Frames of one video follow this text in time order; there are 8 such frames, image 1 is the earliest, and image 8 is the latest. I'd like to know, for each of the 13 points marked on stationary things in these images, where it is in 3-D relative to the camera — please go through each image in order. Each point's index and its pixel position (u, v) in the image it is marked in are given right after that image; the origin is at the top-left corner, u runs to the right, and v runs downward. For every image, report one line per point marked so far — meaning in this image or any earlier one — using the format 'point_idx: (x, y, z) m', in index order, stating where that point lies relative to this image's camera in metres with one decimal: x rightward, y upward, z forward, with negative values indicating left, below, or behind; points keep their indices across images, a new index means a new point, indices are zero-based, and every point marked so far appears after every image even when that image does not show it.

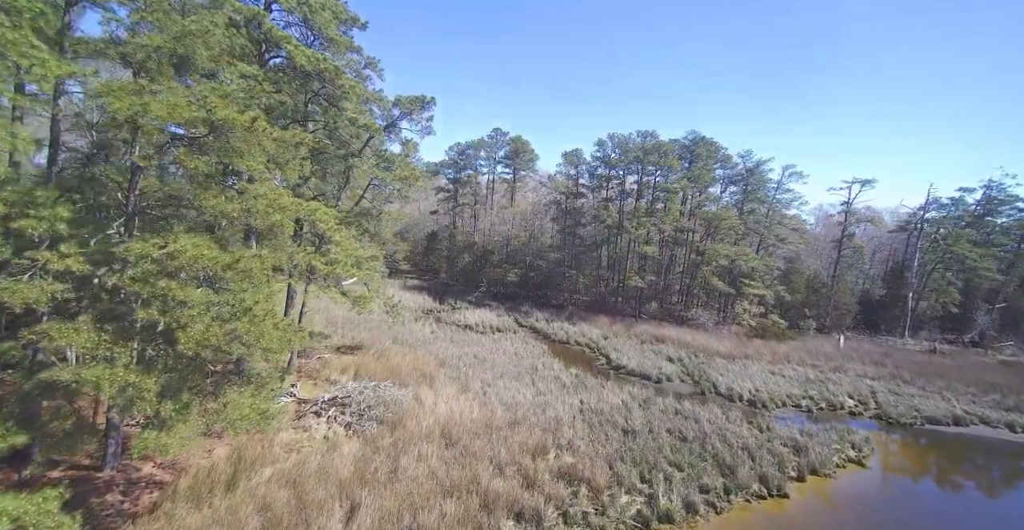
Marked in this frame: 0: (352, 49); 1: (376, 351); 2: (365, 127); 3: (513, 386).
0: (-3.7, +4.9, +11.6) m
1: (-3.9, -2.5, +14.3) m
2: (-3.3, +3.0, +11.2) m
3: (0.0, -3.0, +12.5) m
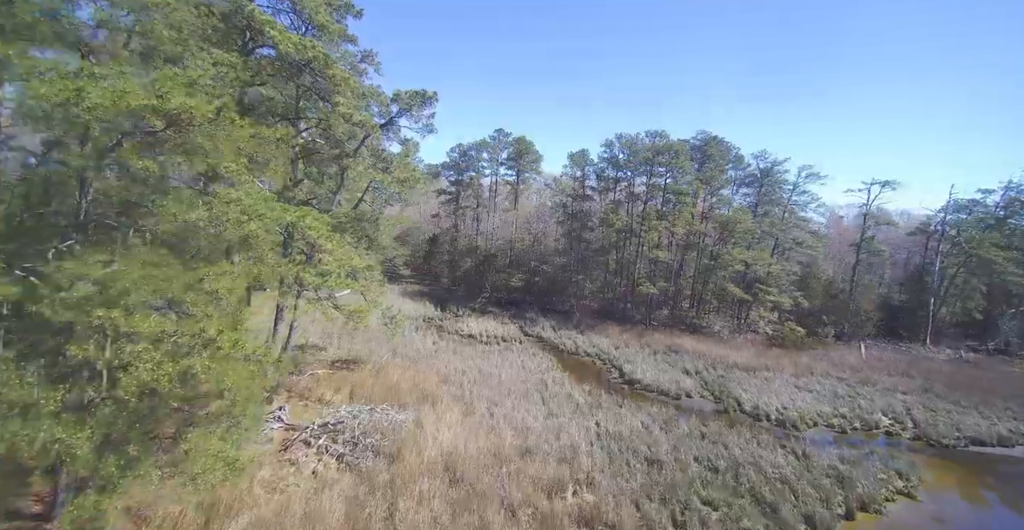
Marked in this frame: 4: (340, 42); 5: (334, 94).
0: (-3.5, +4.7, +10.6) m
1: (-3.7, -2.7, +13.3) m
2: (-3.1, +2.8, +10.2) m
3: (+0.2, -3.2, +11.5) m
4: (-3.6, +4.6, +10.4) m
5: (-3.5, +3.3, +9.8) m
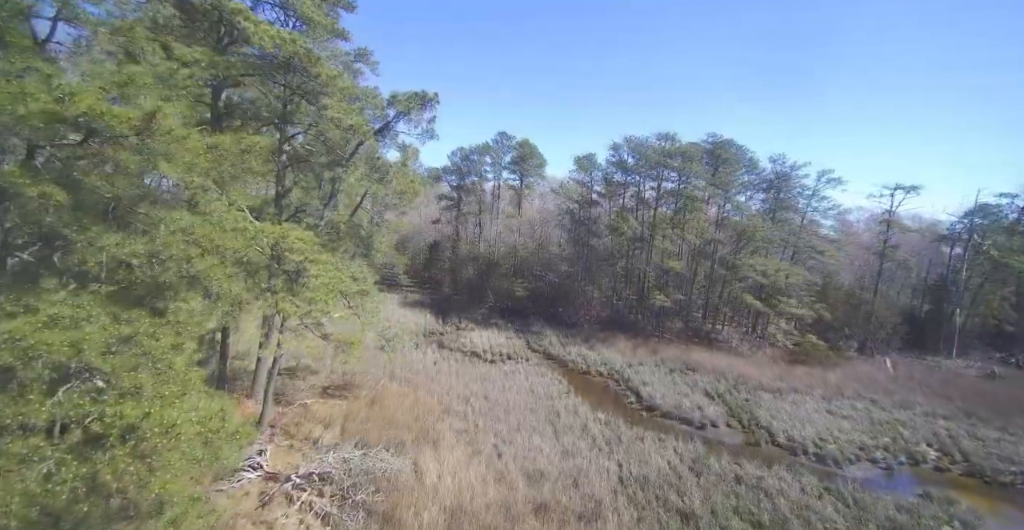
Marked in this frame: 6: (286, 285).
0: (-3.3, +4.3, +9.5) m
1: (-3.4, -3.1, +12.1) m
2: (-2.9, +2.4, +9.0) m
3: (+0.4, -3.6, +10.3) m
4: (-3.4, +4.2, +9.3) m
5: (-3.3, +2.9, +8.6) m
6: (-3.6, -0.4, +7.9) m
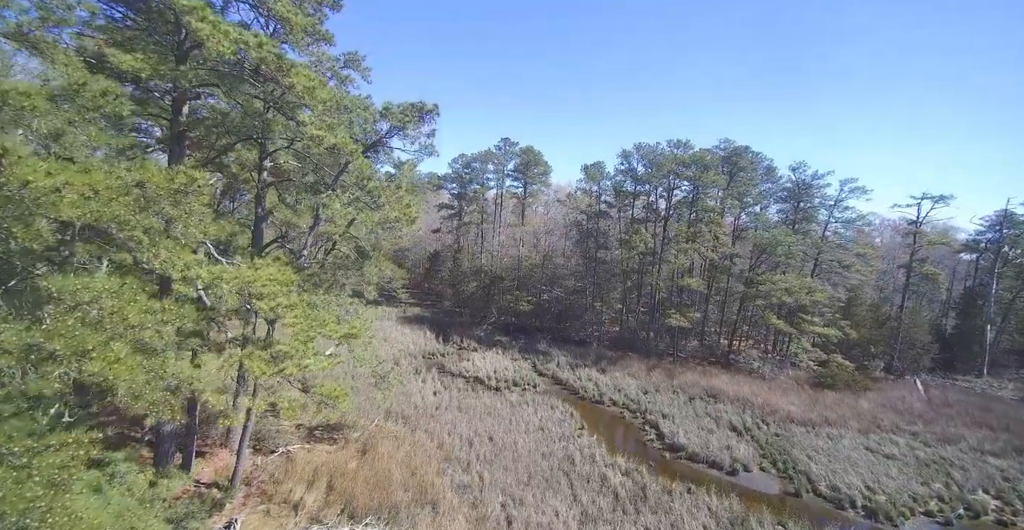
0: (-3.1, +3.7, +8.2) m
1: (-3.2, -3.8, +10.9) m
2: (-2.7, +1.8, +7.8) m
3: (+0.6, -4.2, +9.0) m
4: (-3.2, +3.6, +8.0) m
5: (-3.1, +2.3, +7.4) m
6: (-3.4, -1.0, +6.6) m
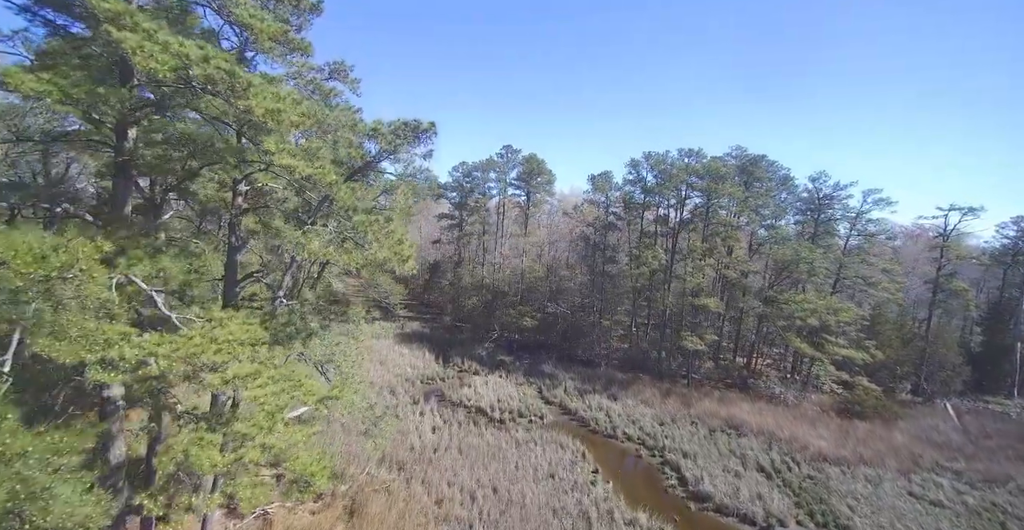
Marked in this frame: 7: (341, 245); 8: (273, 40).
0: (-3.0, +3.0, +7.1) m
1: (-3.1, -4.4, +9.6) m
2: (-2.6, +1.1, +6.6) m
3: (+0.8, -4.9, +7.8) m
4: (-3.1, +2.9, +6.8) m
5: (-3.0, +1.6, +6.2) m
6: (-3.2, -1.6, +5.4) m
7: (-2.5, +0.3, +7.4) m
8: (-3.0, +2.9, +6.4) m
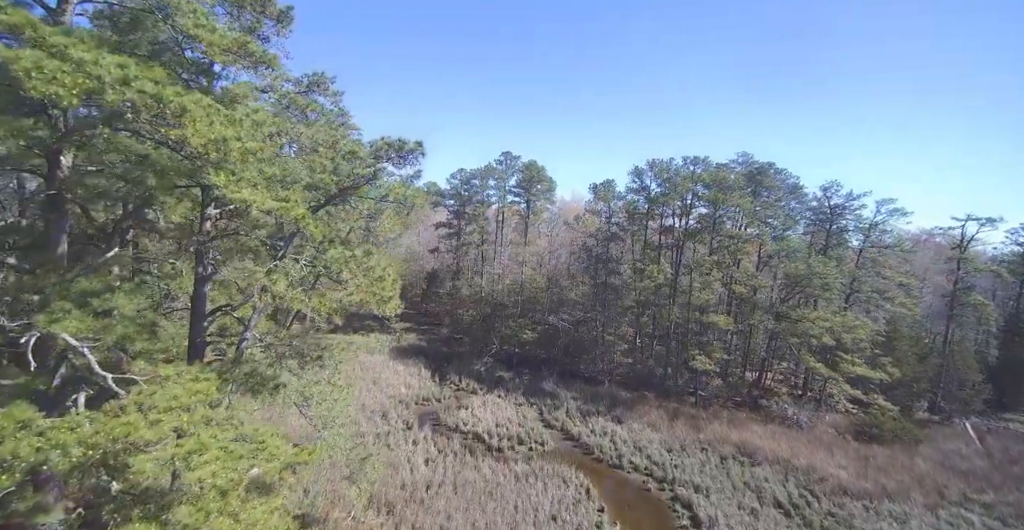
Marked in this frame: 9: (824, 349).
0: (-3.0, +2.5, +6.2) m
1: (-3.1, -4.9, +8.8) m
2: (-2.6, +0.6, +5.7) m
3: (+0.8, -5.4, +6.9) m
4: (-3.2, +2.4, +6.0) m
5: (-3.0, +1.1, +5.3) m
6: (-3.3, -2.1, +4.6) m
7: (-2.6, -0.2, +6.5) m
8: (-3.1, +2.4, +5.5) m
9: (+11.9, -3.2, +19.3) m
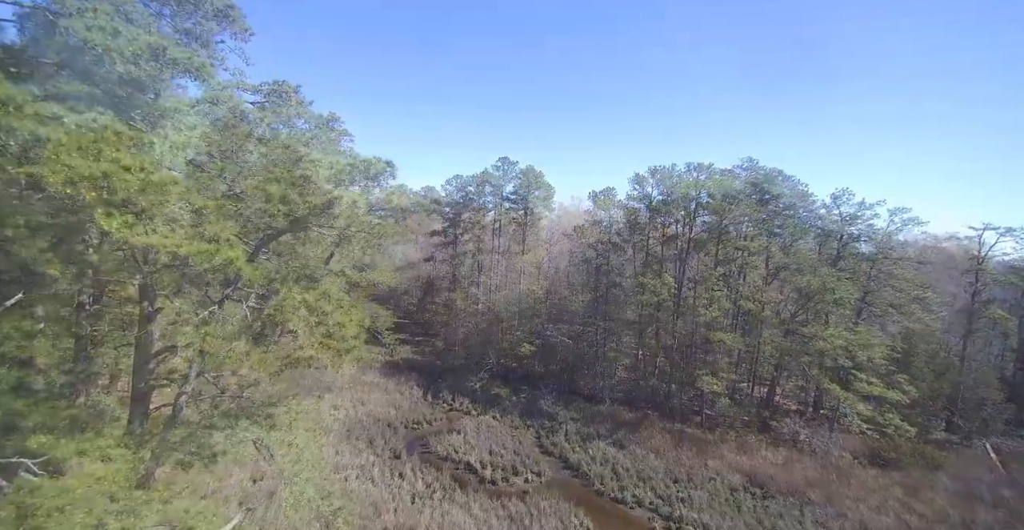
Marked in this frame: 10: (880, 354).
0: (-3.2, +2.1, +5.3) m
1: (-3.3, -5.4, +7.8) m
2: (-2.8, +0.2, +4.8) m
3: (+0.6, -5.8, +6.0) m
4: (-3.4, +2.0, +5.1) m
5: (-3.2, +0.7, +4.4) m
6: (-3.5, -2.6, +3.6) m
7: (-2.7, -0.7, +5.6) m
8: (-3.2, +1.9, +4.6) m
9: (+11.8, -3.6, +18.4) m
10: (+12.7, -3.0, +17.4) m
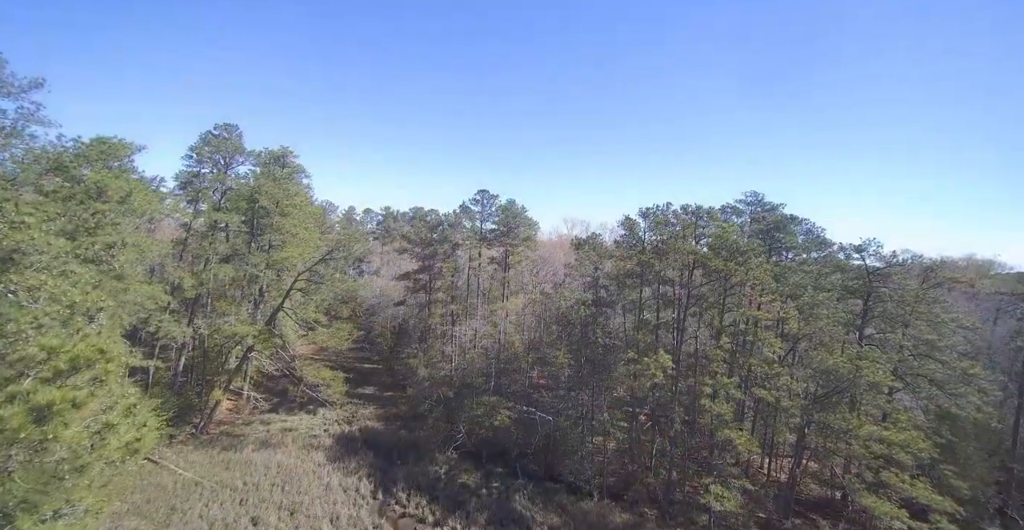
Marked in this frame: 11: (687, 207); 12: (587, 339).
0: (-4.4, 0.0, +2.2) m
1: (-4.3, -7.5, +4.6) m
2: (-3.9, -1.9, +1.7) m
3: (-0.4, -7.9, +2.8) m
4: (-4.5, -0.1, +2.0) m
5: (-4.4, -1.4, +1.3) m
6: (-4.5, -4.7, +0.5) m
7: (-3.9, -2.8, +2.5) m
8: (-4.4, -0.1, +1.5) m
9: (+10.7, -5.7, +15.2) m
10: (+11.6, -5.1, +14.2) m
11: (+6.0, +1.9, +17.3) m
12: (+2.8, -2.8, +18.9) m
